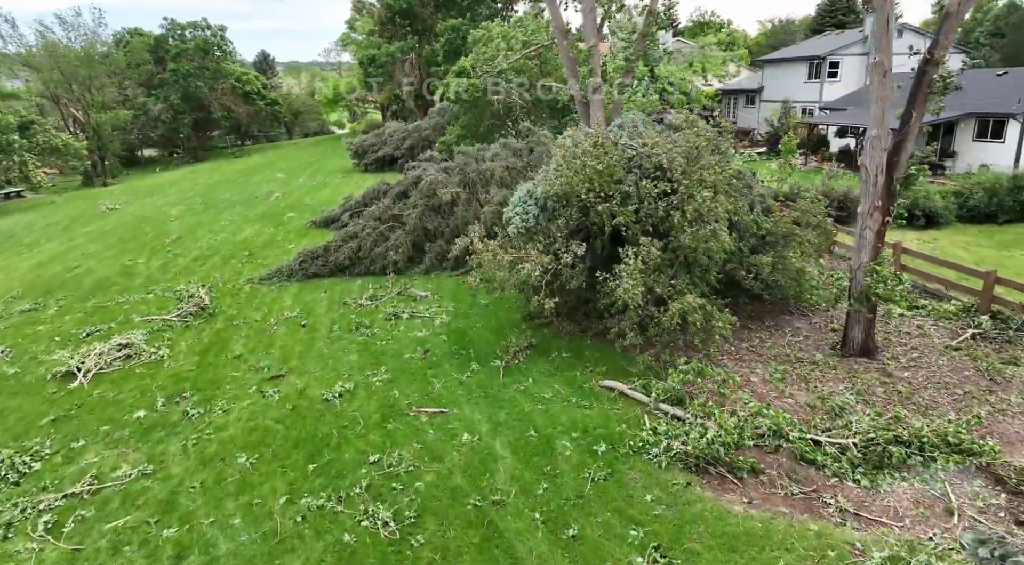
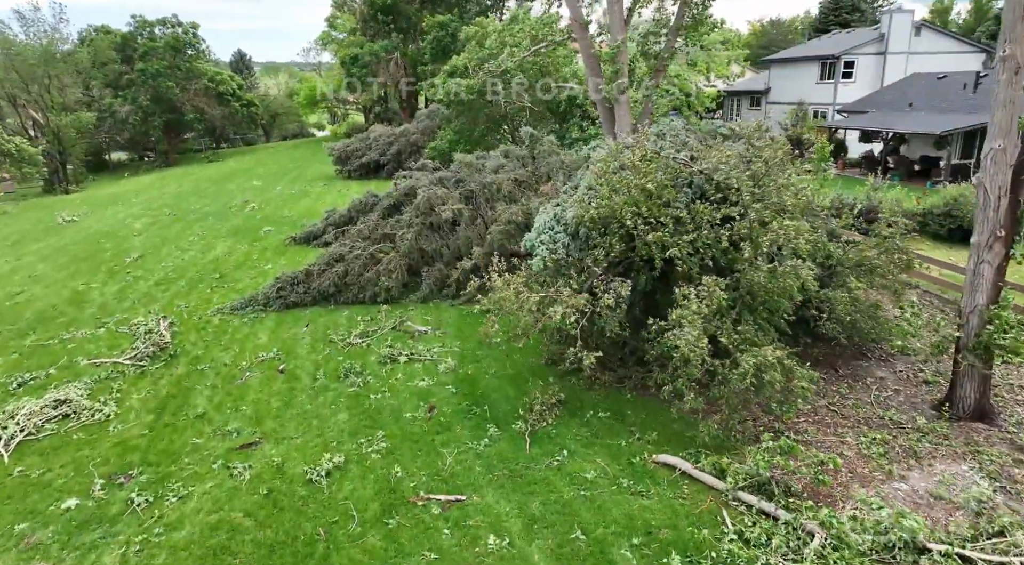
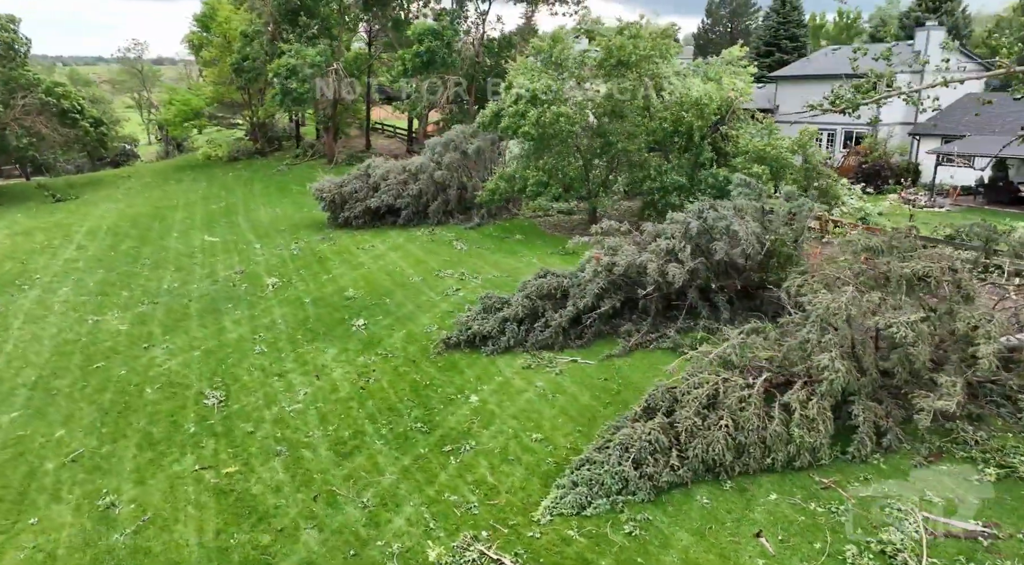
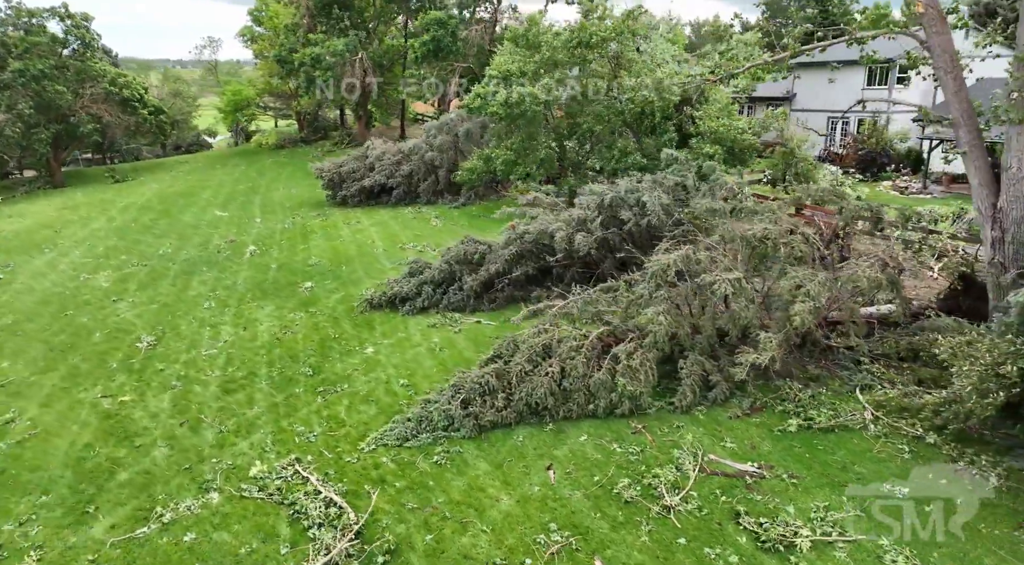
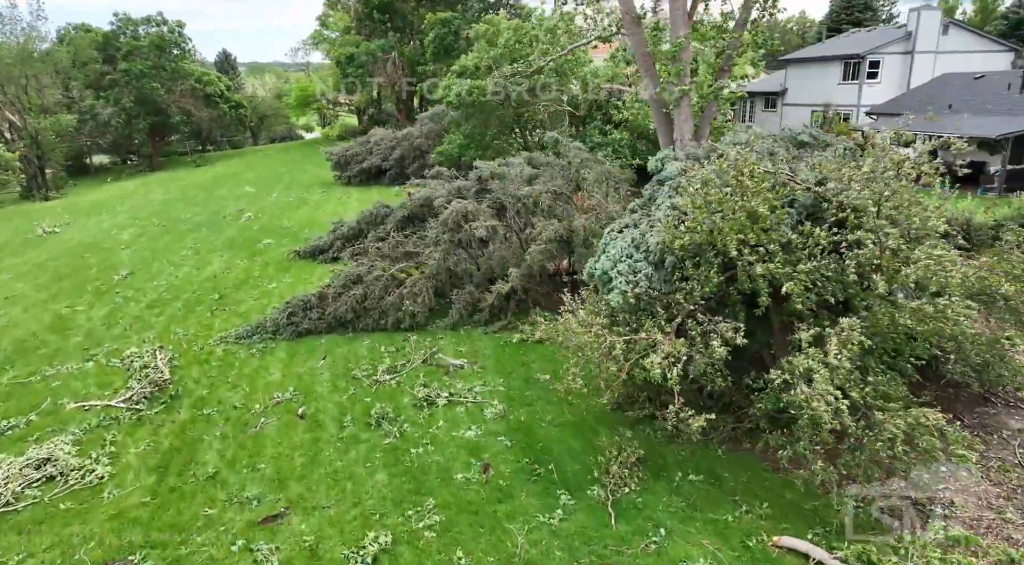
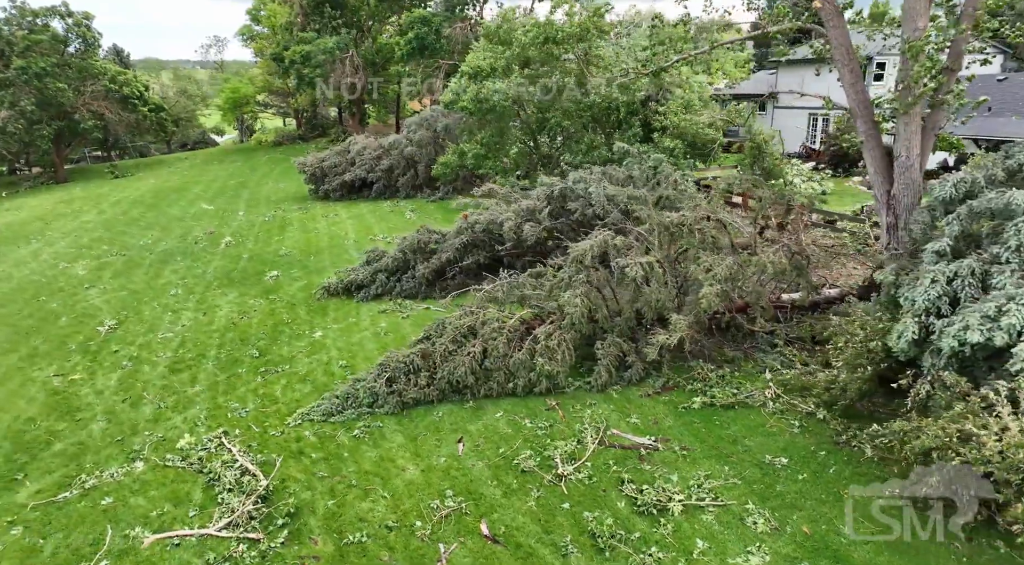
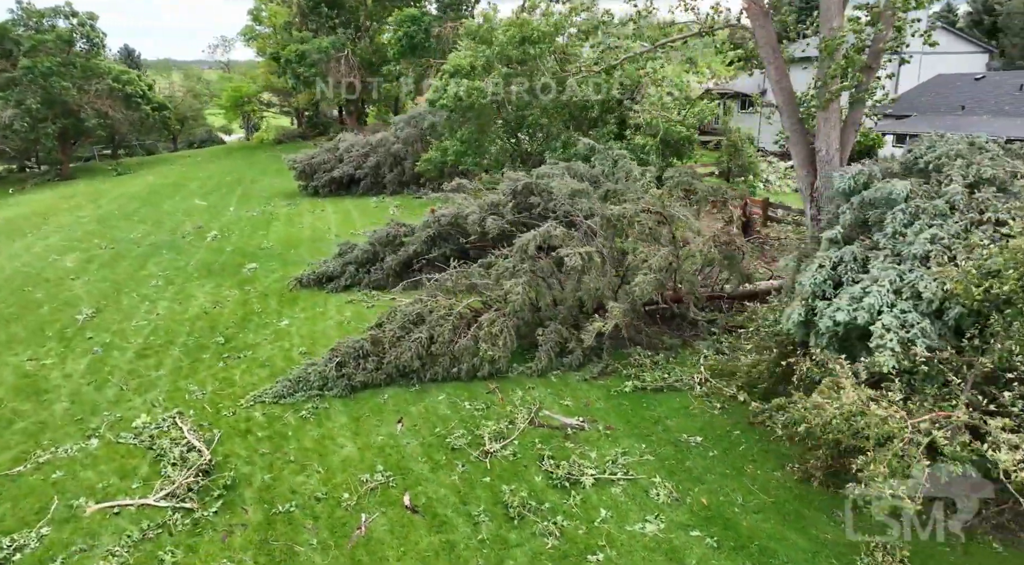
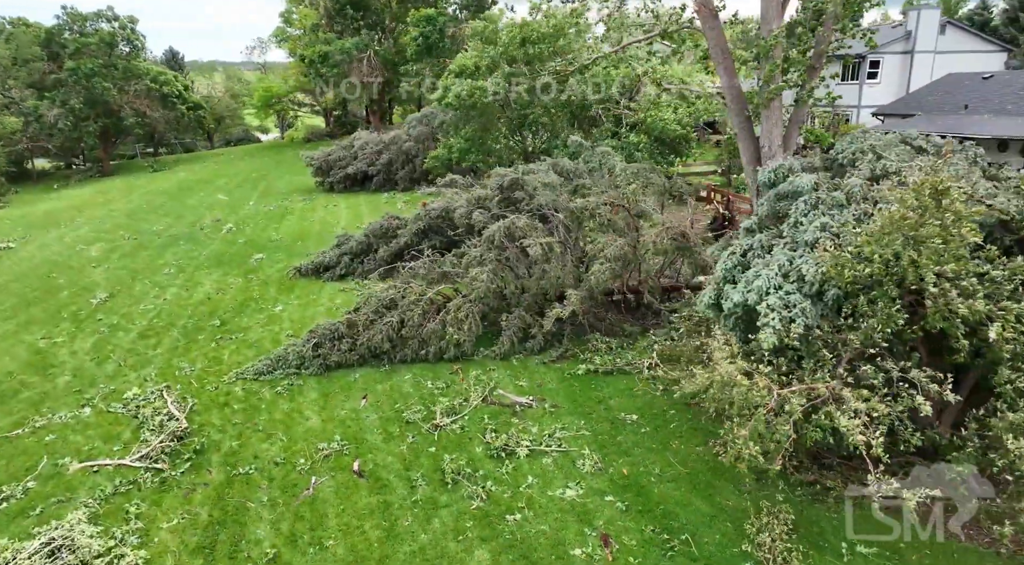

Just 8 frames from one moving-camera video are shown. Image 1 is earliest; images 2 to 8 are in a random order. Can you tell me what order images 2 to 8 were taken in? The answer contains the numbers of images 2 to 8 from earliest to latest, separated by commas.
2, 5, 8, 7, 6, 4, 3
